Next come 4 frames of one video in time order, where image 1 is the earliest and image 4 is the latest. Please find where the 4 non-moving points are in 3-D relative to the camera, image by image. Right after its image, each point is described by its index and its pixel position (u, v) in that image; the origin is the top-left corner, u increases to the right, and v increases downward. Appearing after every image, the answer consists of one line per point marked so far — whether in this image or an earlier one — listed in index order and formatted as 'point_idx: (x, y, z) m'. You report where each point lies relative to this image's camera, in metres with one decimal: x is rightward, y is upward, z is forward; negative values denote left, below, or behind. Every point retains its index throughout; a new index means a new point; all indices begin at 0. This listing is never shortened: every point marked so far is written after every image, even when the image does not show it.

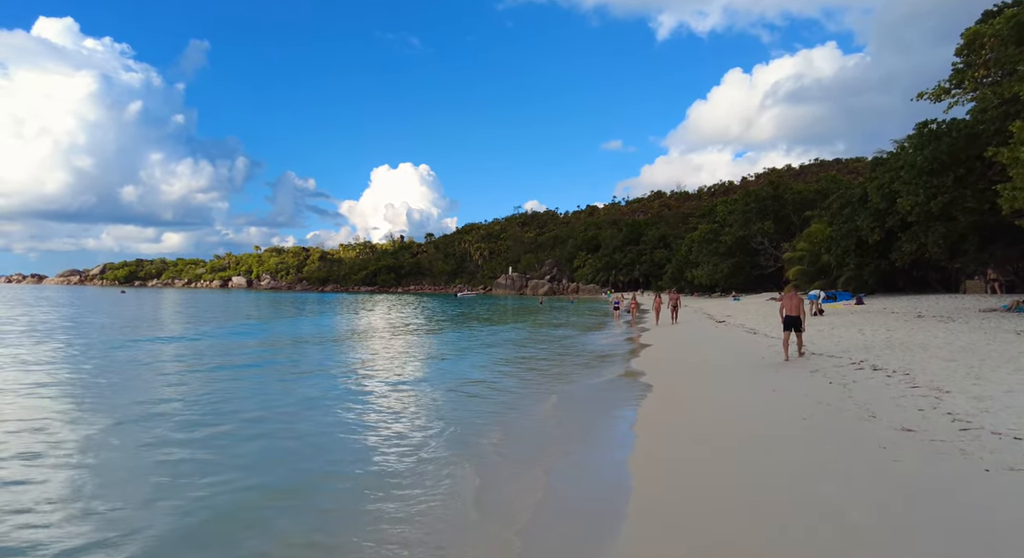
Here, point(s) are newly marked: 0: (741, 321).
0: (+6.9, -1.2, +18.2) m
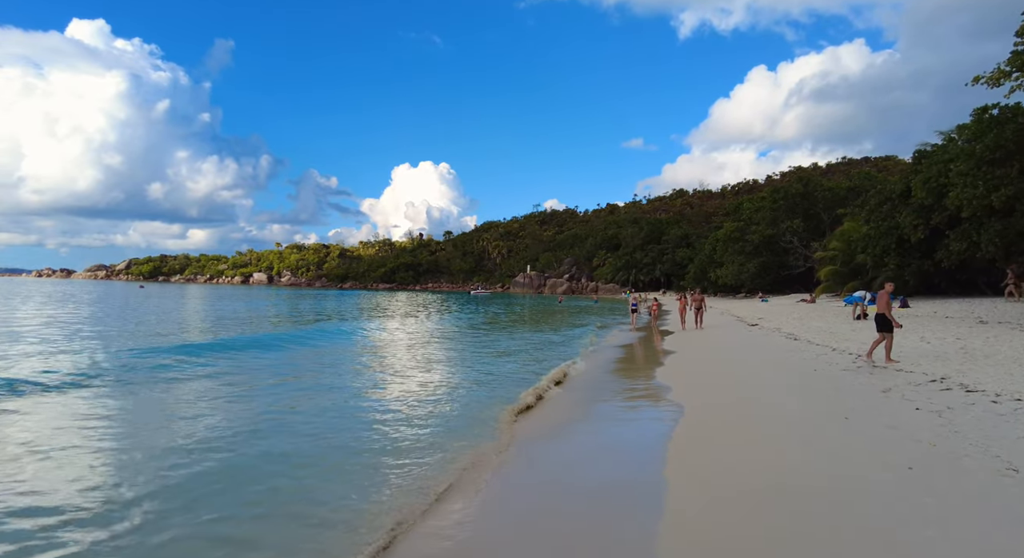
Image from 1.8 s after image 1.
0: (+7.3, -1.2, +16.9) m
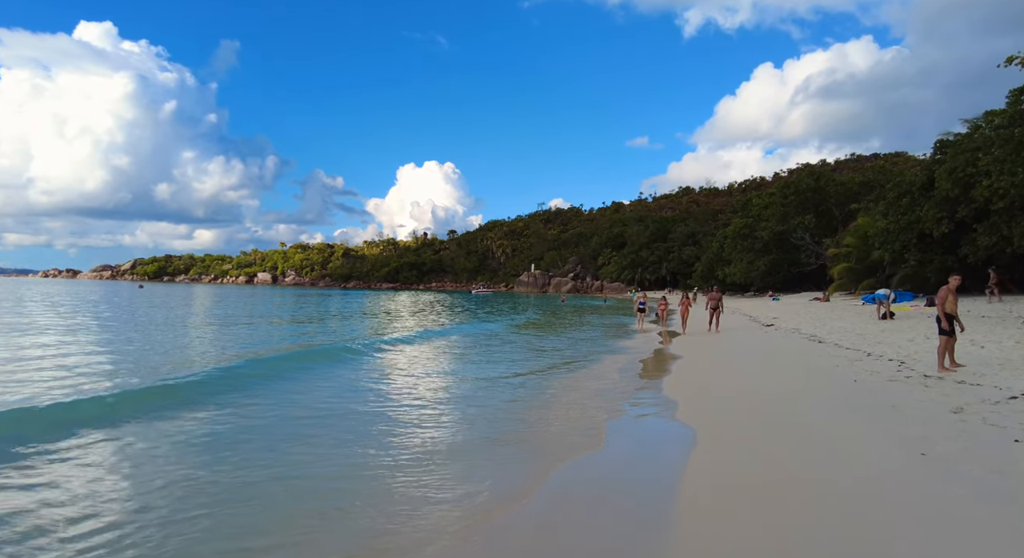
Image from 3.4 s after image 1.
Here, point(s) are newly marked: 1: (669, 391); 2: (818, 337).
0: (+7.2, -1.1, +15.8) m
1: (+2.7, -1.9, +10.6) m
2: (+5.9, -1.1, +12.0) m
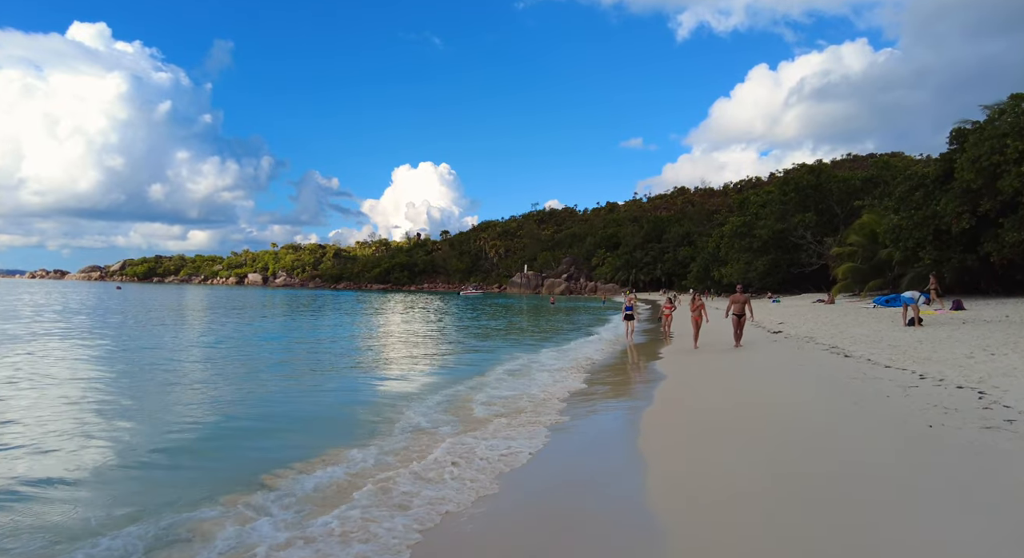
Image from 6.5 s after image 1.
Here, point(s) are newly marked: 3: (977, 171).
0: (+6.6, -1.1, +14.0) m
1: (+2.1, -1.9, +8.8) m
2: (+5.3, -1.1, +10.2) m
3: (+13.6, +3.1, +18.4) m
